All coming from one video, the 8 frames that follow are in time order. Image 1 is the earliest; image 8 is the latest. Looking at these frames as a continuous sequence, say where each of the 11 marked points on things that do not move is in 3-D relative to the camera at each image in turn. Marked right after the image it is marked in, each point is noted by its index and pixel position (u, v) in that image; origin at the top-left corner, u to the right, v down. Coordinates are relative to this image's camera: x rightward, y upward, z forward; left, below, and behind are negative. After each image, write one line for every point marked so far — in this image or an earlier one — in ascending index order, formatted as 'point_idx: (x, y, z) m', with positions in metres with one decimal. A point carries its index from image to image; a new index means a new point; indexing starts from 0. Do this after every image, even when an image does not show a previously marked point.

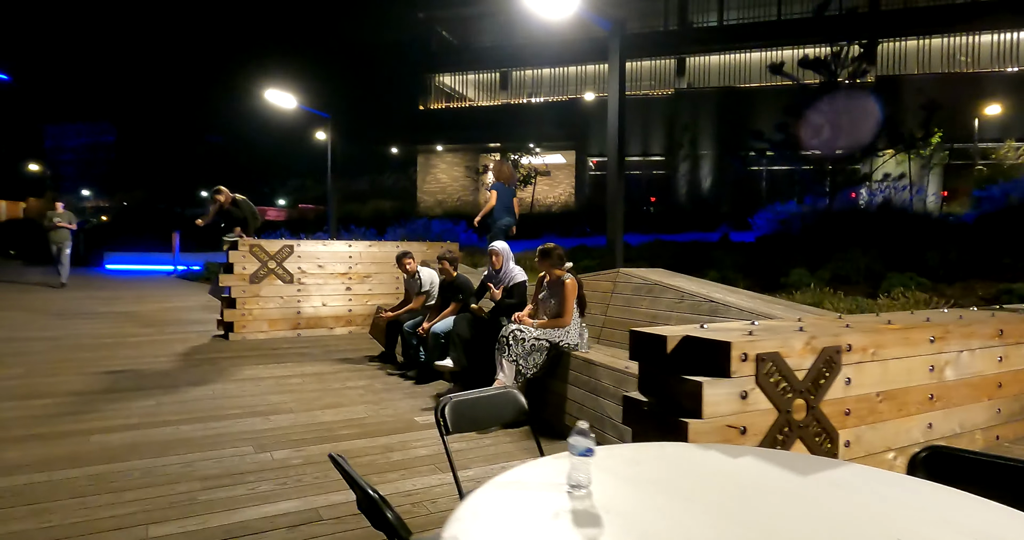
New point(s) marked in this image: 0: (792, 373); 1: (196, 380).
0: (+0.9, -0.3, +2.1) m
1: (-2.2, -0.8, +4.6) m
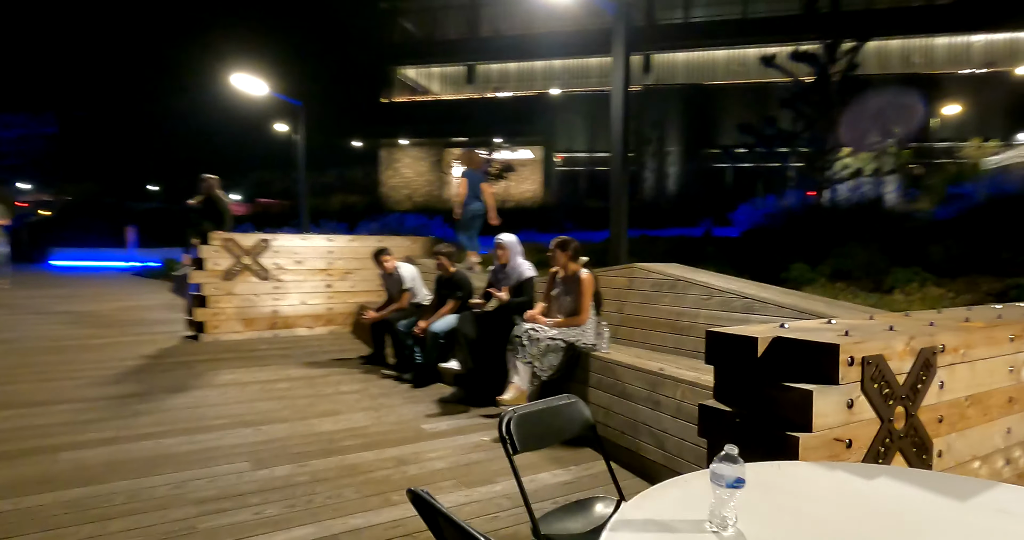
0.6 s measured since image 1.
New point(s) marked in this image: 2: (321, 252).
0: (+1.1, -0.3, +1.9) m
1: (-2.2, -0.7, +4.2) m
2: (-1.8, +0.2, +6.3) m
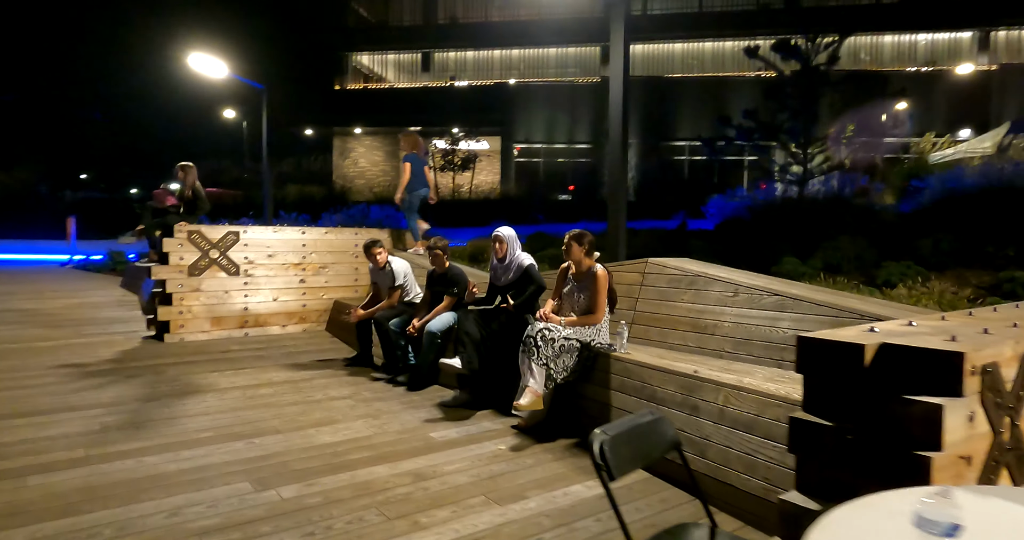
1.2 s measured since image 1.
0: (+1.3, -0.3, +1.7) m
1: (-2.1, -0.7, +3.8) m
2: (-1.9, +0.2, +5.9) m
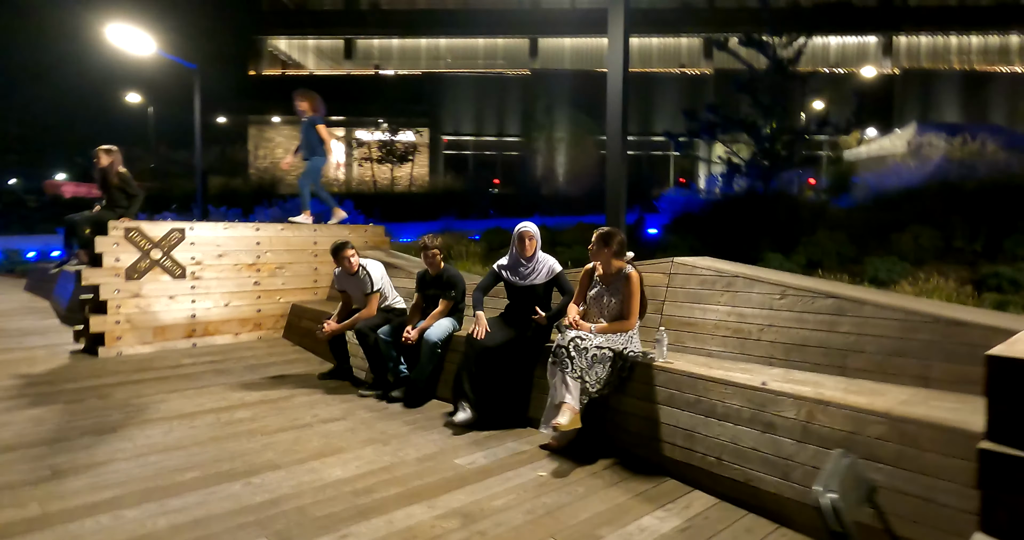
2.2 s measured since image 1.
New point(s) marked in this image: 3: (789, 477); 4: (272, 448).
0: (+1.6, -0.3, +1.5) m
1: (-2.0, -0.7, +3.2) m
2: (-2.1, +0.2, +5.3) m
3: (+1.0, -0.7, +2.4) m
4: (-1.1, -0.8, +3.0) m
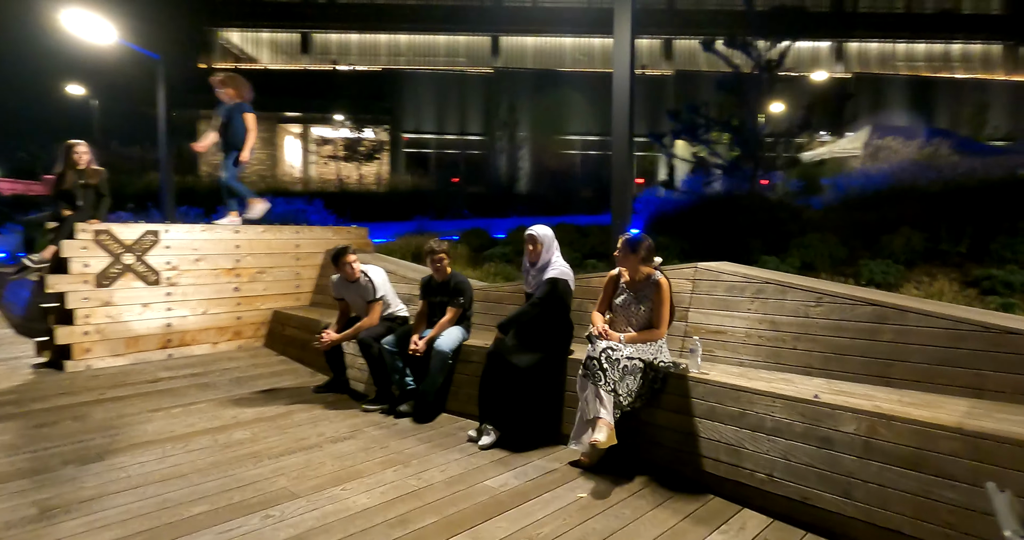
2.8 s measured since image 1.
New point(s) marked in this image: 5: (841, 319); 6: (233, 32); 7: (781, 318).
0: (+1.8, -0.3, +1.5) m
1: (-1.9, -0.8, +2.9) m
2: (-2.1, +0.2, +4.9) m
3: (+1.2, -0.8, +2.3) m
4: (-0.9, -0.8, +2.7) m
5: (+1.4, -0.2, +2.9) m
6: (-5.0, +4.3, +12.1) m
7: (+1.2, -0.2, +3.1) m
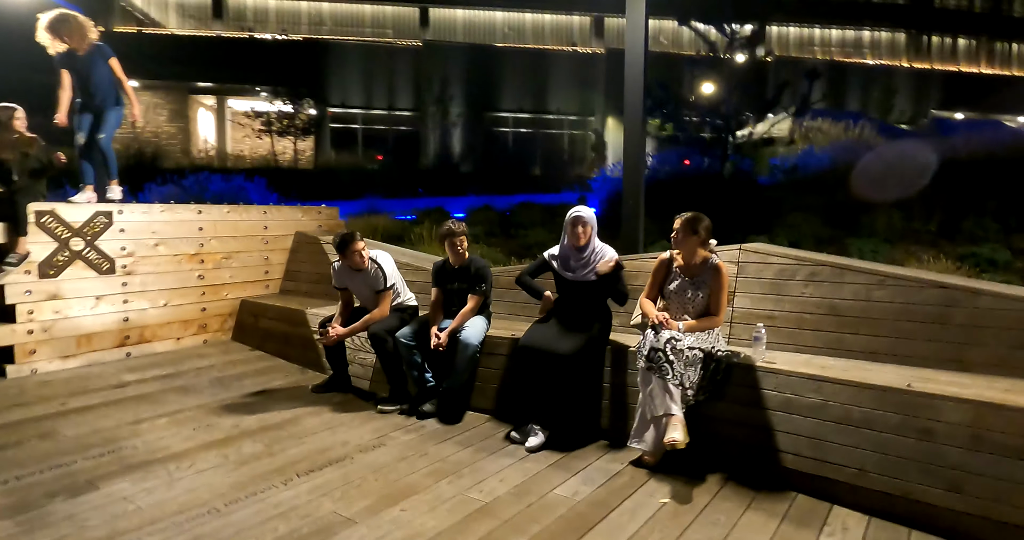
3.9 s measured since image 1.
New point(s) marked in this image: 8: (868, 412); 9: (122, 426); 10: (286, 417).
0: (+2.2, -0.3, +1.4) m
1: (-1.6, -0.8, +2.4) m
2: (-2.1, +0.3, +4.4) m
3: (+1.5, -0.7, +2.2) m
4: (-0.7, -0.8, +2.4) m
5: (+1.7, -0.1, +2.8) m
6: (-5.9, +4.6, +10.9) m
7: (+1.4, -0.1, +2.9) m
8: (+1.3, -0.5, +2.4) m
9: (-1.7, -0.7, +2.9) m
10: (-1.1, -0.7, +3.2) m
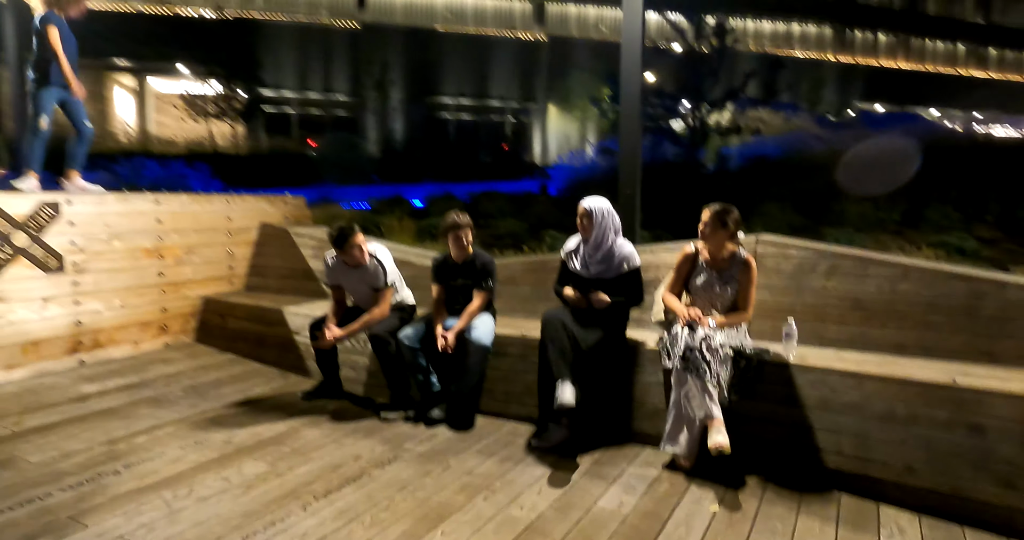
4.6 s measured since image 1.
0: (+2.5, -0.3, +1.5) m
1: (-1.5, -0.8, +2.0) m
2: (-2.2, +0.3, +3.9) m
3: (+1.7, -0.7, +2.2) m
4: (-0.5, -0.8, +2.1) m
5: (+1.8, -0.1, +2.8) m
6: (-6.6, +4.7, +10.0) m
7: (+1.5, -0.1, +2.9) m
8: (+1.4, -0.5, +2.4) m
9: (-1.6, -0.7, +2.6) m
10: (-1.0, -0.7, +2.9) m
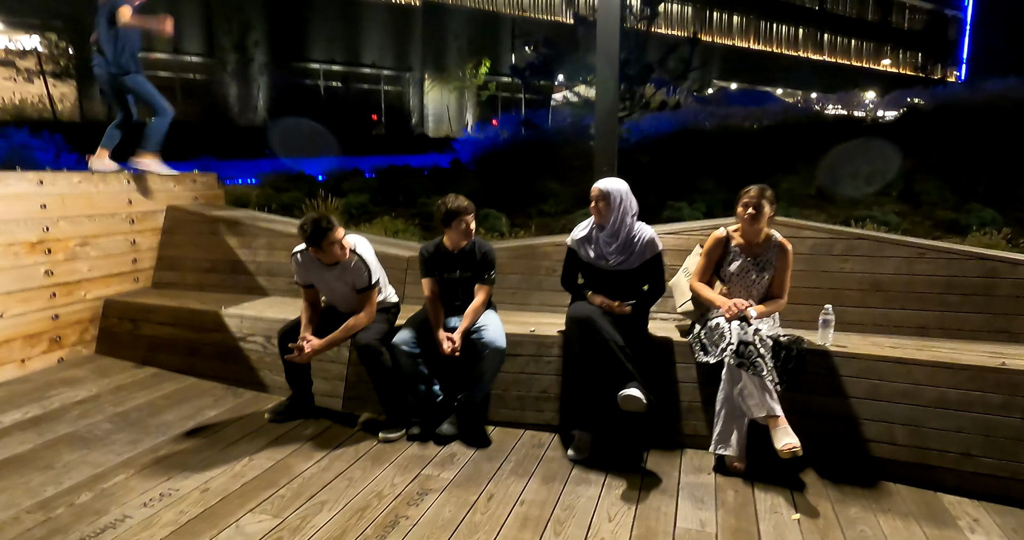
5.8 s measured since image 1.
0: (+2.8, -0.2, +1.7) m
1: (-1.2, -0.8, +1.4) m
2: (-2.3, +0.3, +3.1) m
3: (+1.9, -0.6, +2.2) m
4: (-0.2, -0.8, +1.7) m
5: (+1.8, 0.0, +2.8) m
6: (-8.0, +4.8, +7.9) m
7: (+1.6, 0.0, +2.9) m
8: (+1.6, -0.4, +2.4) m
9: (-1.4, -0.7, +1.9) m
10: (-0.9, -0.7, +2.3) m
